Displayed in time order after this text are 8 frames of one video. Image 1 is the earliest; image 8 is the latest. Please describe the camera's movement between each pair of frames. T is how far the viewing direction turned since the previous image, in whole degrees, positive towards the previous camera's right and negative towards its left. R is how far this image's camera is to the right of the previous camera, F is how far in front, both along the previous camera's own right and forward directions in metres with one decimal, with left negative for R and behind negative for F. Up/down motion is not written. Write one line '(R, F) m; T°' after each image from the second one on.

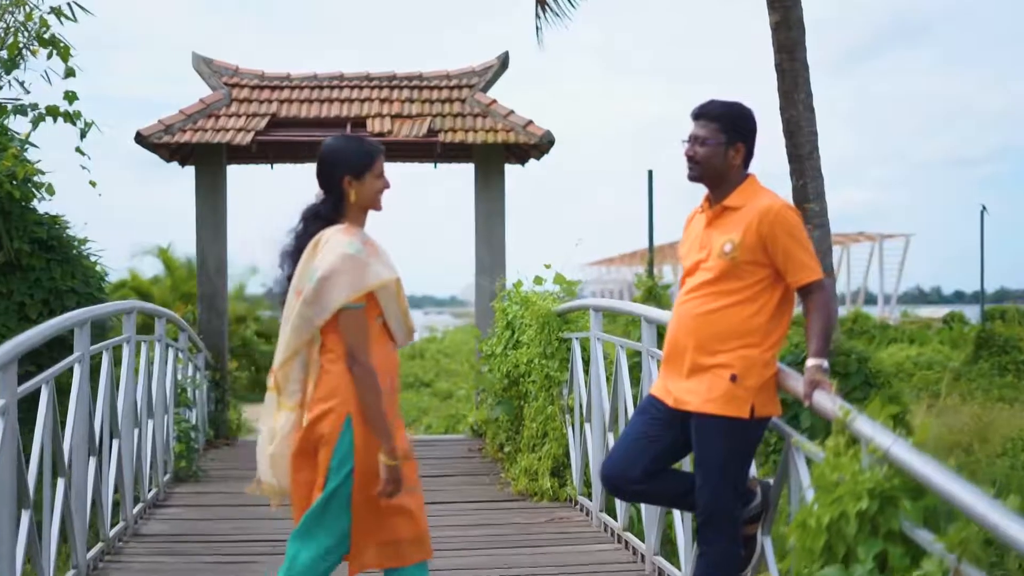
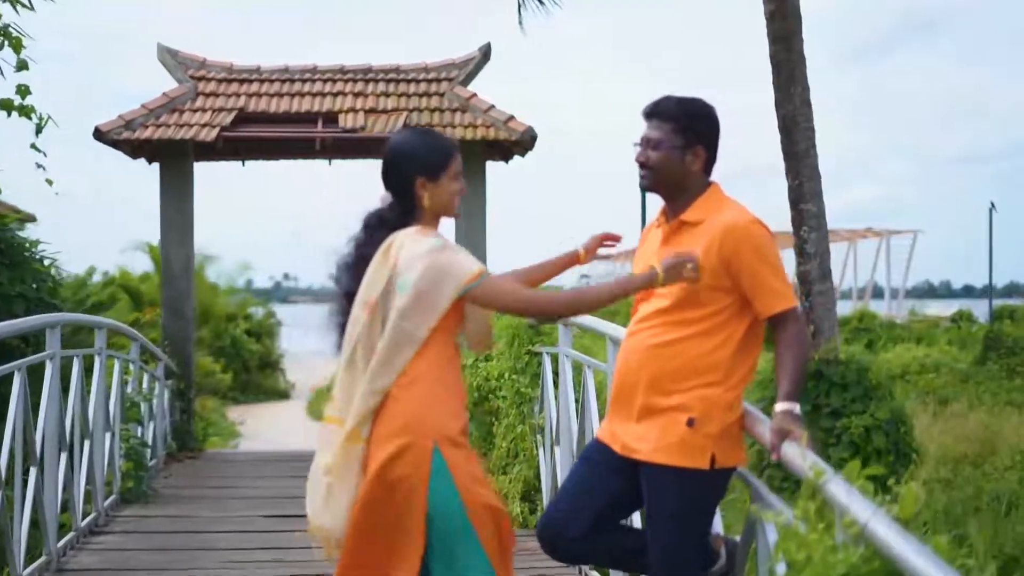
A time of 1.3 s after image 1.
(+0.2, +0.5) m; 0°
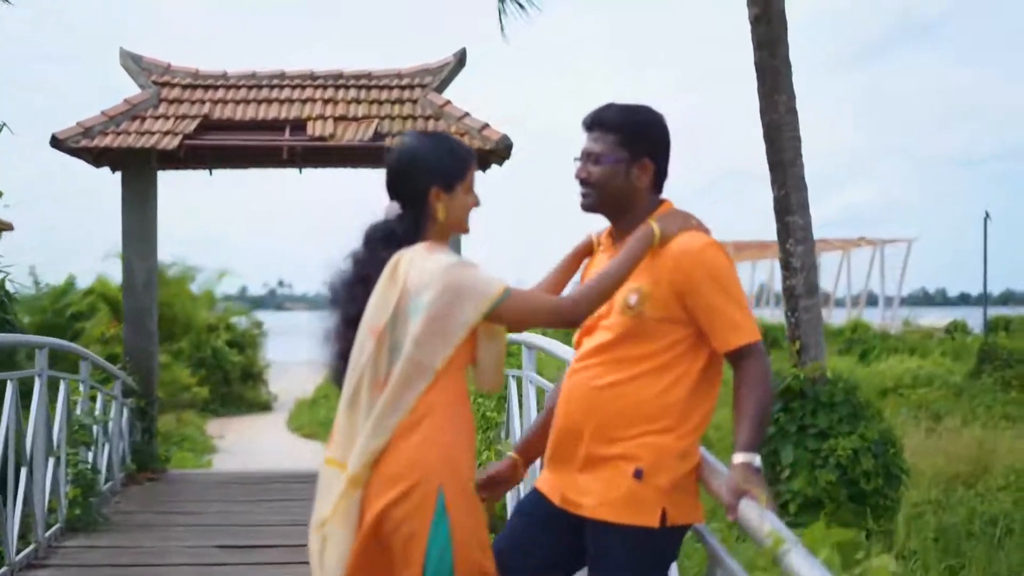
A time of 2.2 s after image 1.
(+0.2, +0.3) m; 0°
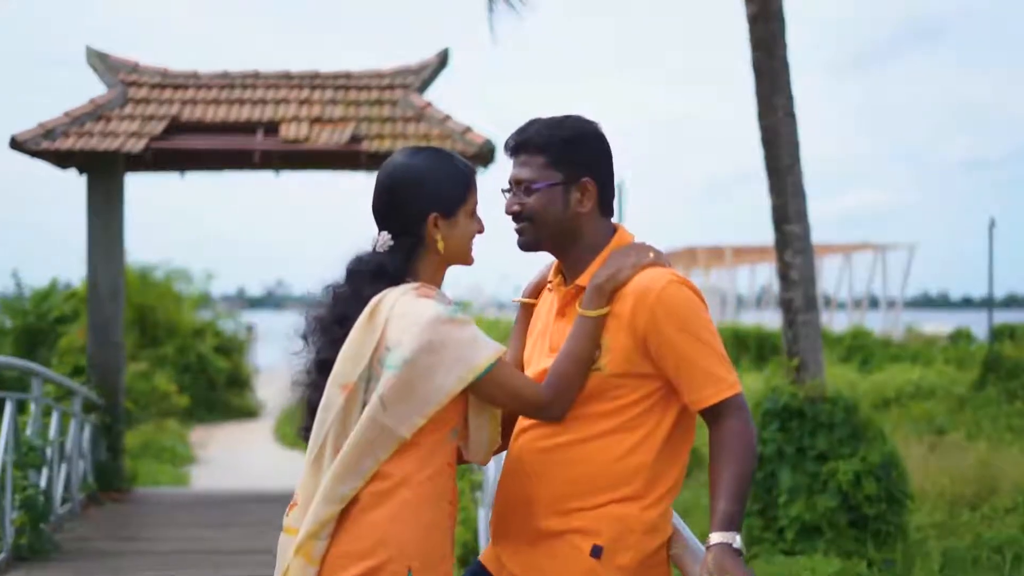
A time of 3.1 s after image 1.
(+0.1, +0.4) m; 0°
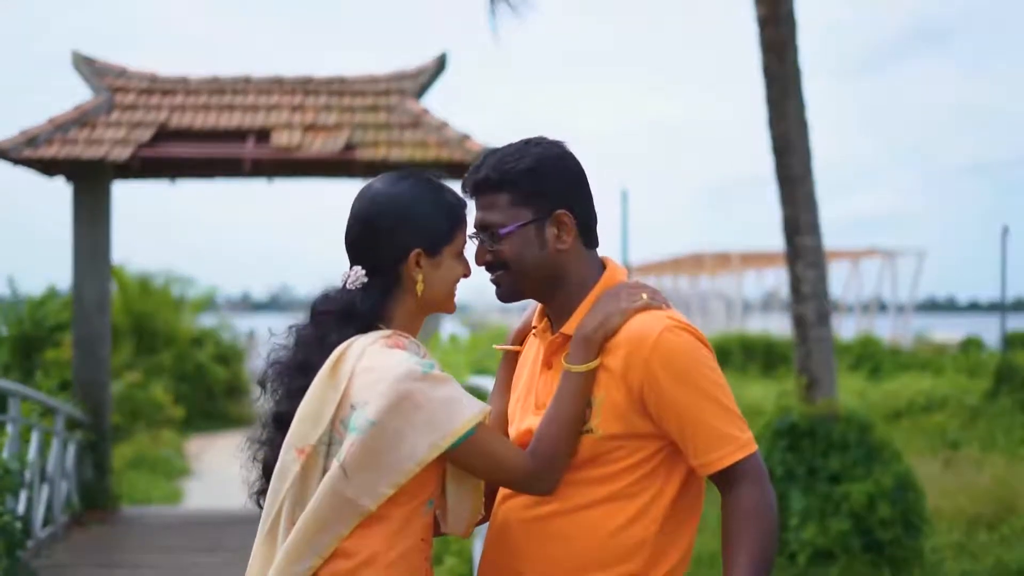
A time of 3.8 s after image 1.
(0.0, +0.3) m; 0°
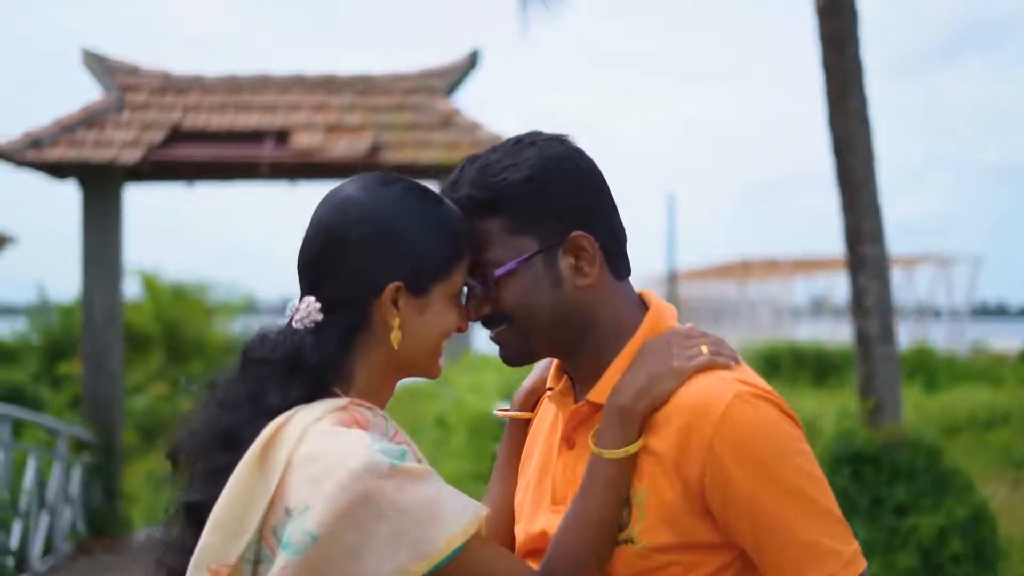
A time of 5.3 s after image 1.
(0.0, +0.6) m; -2°
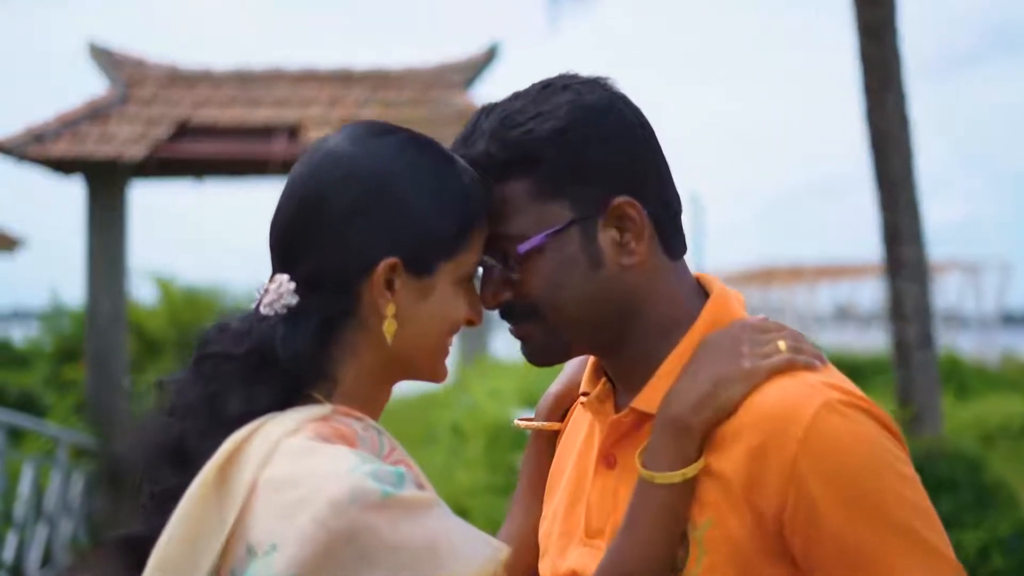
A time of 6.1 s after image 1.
(0.0, +0.3) m; -1°
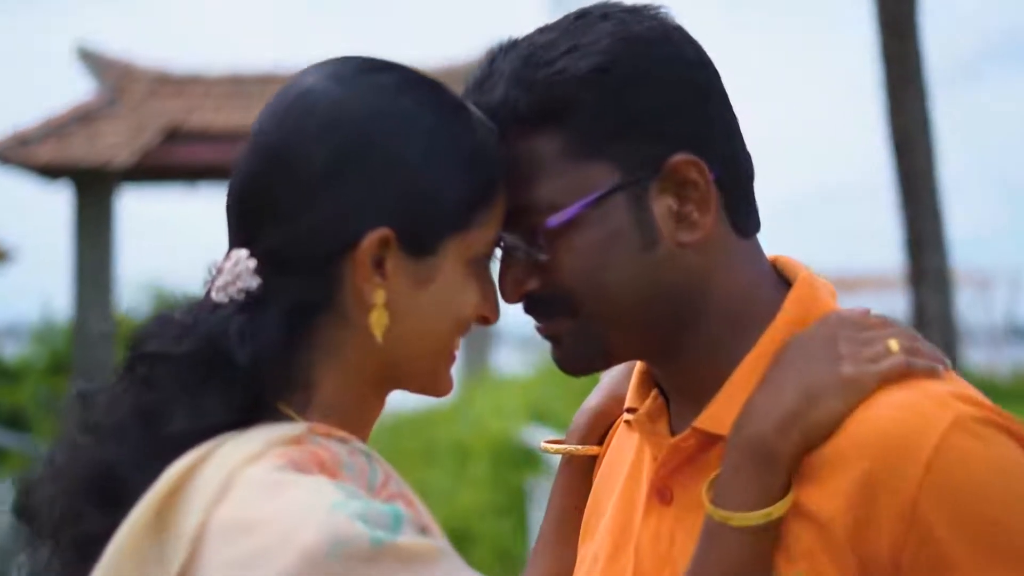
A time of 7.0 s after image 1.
(0.0, +0.3) m; 0°
